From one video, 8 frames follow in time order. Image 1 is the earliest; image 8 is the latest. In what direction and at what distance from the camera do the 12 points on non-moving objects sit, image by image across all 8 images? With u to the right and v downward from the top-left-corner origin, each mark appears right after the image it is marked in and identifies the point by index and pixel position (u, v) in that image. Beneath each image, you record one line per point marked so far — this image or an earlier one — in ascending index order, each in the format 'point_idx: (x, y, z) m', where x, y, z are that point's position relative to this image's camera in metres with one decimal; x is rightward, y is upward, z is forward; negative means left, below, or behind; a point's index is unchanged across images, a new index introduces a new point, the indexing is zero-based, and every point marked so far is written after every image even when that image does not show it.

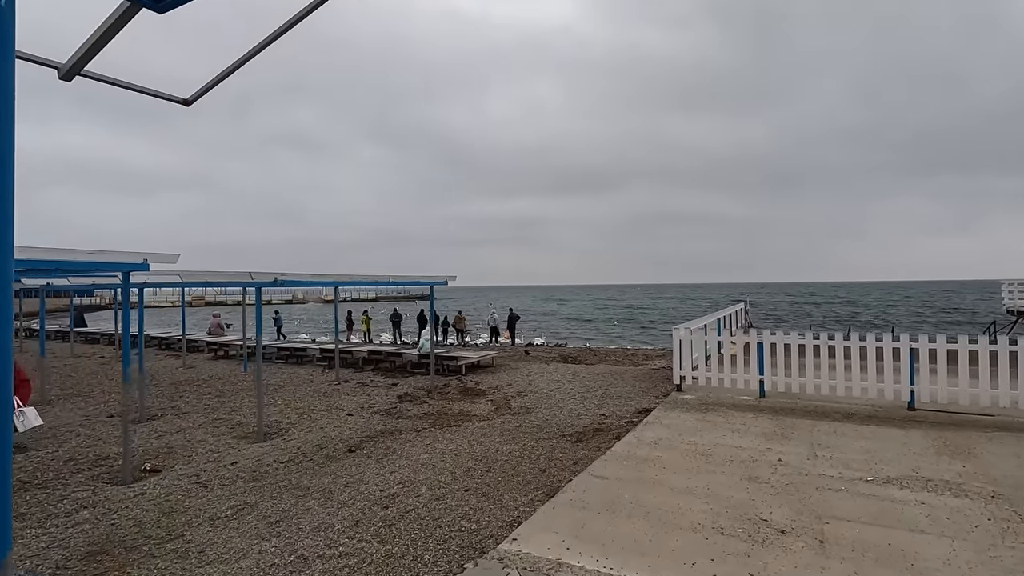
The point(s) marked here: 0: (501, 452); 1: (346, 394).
0: (-0.2, -1.9, +6.3) m
1: (-3.2, -2.0, +10.2) m
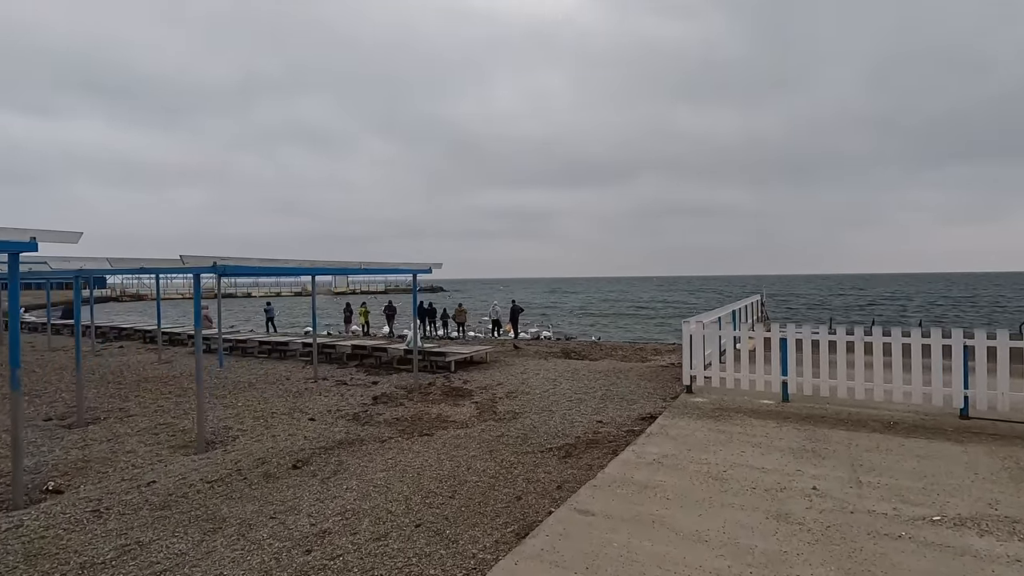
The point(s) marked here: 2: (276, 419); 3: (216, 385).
0: (-0.4, -1.8, +5.3) m
1: (-3.3, -1.8, +9.2) m
2: (-3.2, -1.8, +7.4) m
3: (-5.6, -1.8, +10.1) m
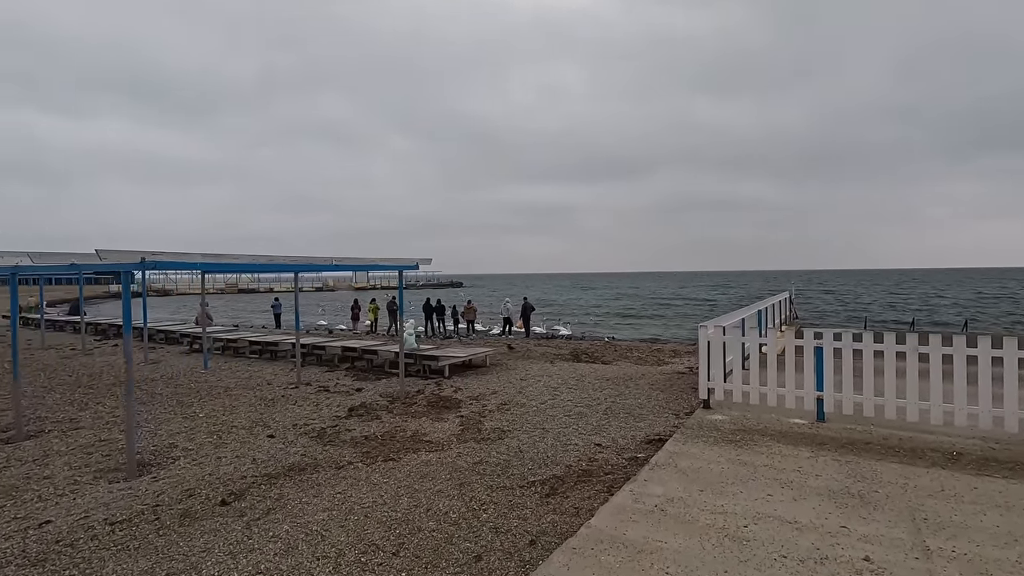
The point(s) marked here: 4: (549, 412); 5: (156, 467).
0: (-0.7, -1.8, +4.3) m
1: (-3.4, -1.8, +8.4) m
2: (-3.4, -1.8, +6.5) m
3: (-5.6, -1.8, +9.4) m
4: (+0.5, -1.7, +7.4) m
5: (-3.6, -1.8, +5.5) m
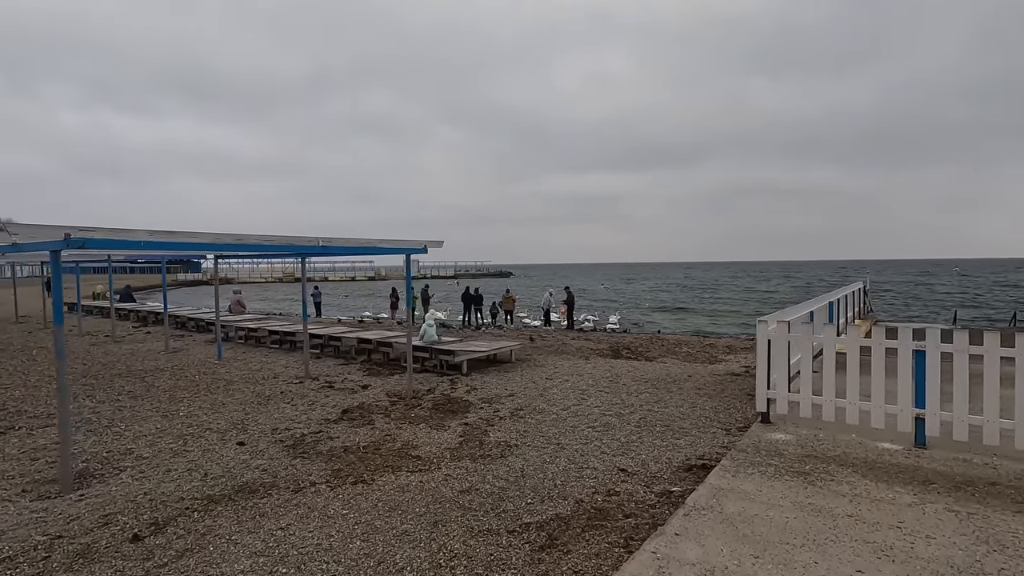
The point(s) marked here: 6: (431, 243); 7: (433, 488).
0: (-0.8, -1.7, +3.2) m
1: (-3.2, -1.6, +7.6) m
2: (-3.3, -1.6, +5.7) m
3: (-5.2, -1.6, +8.8) m
4: (+0.7, -1.5, +6.2) m
5: (-3.7, -1.7, +4.7) m
6: (-1.2, +0.7, +8.0) m
7: (-0.6, -1.6, +4.4) m
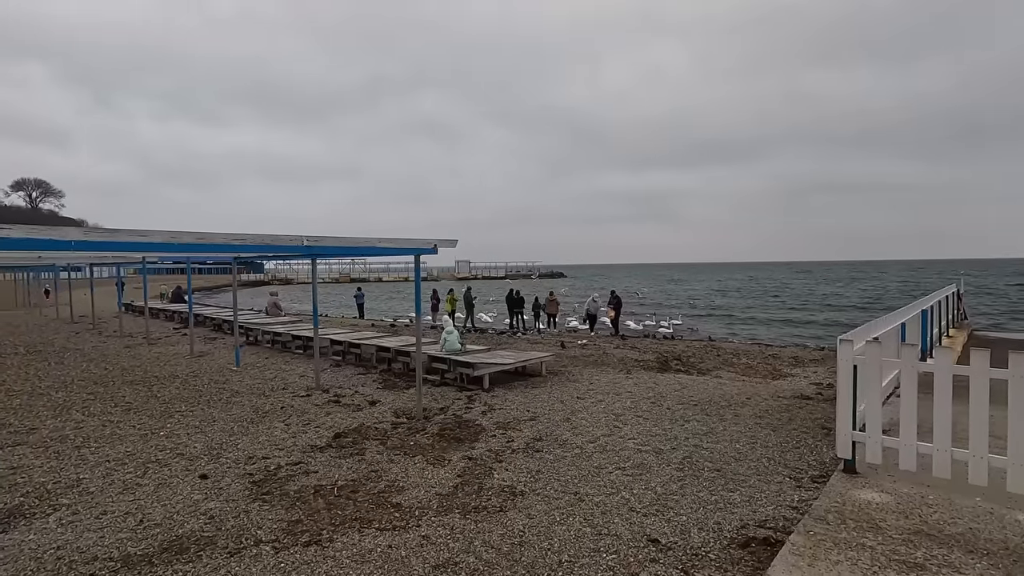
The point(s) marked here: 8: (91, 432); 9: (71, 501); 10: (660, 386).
0: (-1.0, -1.7, +2.2) m
1: (-2.9, -1.7, +6.8) m
2: (-3.2, -1.7, +4.9) m
3: (-4.8, -1.6, +8.2) m
4: (+0.8, -1.6, +5.1) m
5: (-3.7, -1.7, +4.0) m
6: (-0.9, +0.6, +7.1) m
7: (-0.7, -1.7, +3.4) m
8: (-4.9, -1.7, +6.2) m
9: (-3.5, -1.7, +4.3) m
10: (+2.3, -1.5, +8.4) m
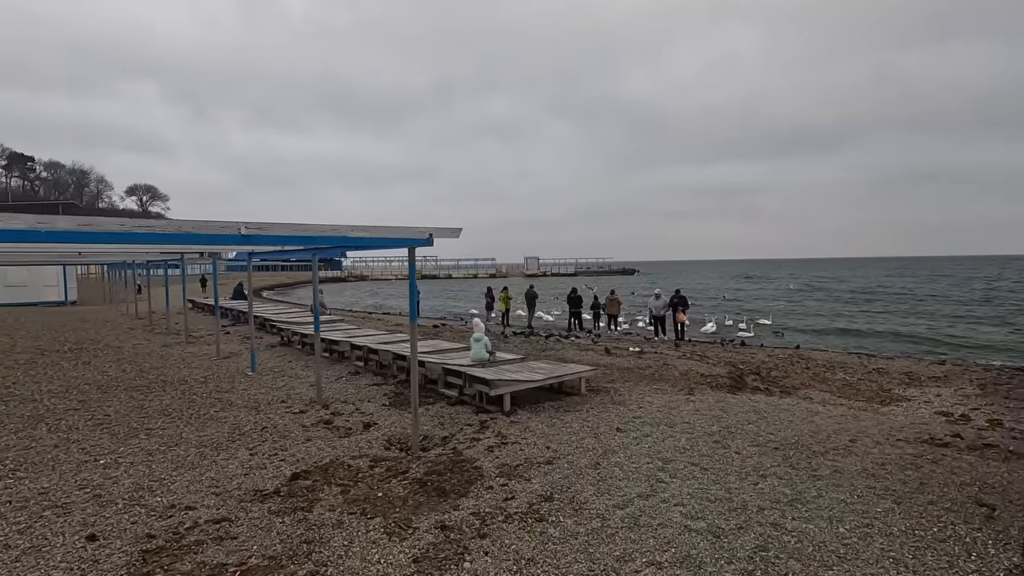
0: (-1.4, -1.8, +0.9) m
1: (-2.7, -1.7, +5.6) m
2: (-3.3, -1.7, +3.9) m
3: (-4.5, -1.6, +7.3) m
4: (+0.7, -1.6, +3.5) m
5: (-3.9, -1.7, +3.0) m
6: (-0.7, +0.6, +5.7) m
7: (-1.0, -1.7, +2.0) m
8: (-4.8, -1.7, +5.4) m
9: (-3.7, -1.7, +3.3) m
10: (+2.6, -1.5, +6.6) m
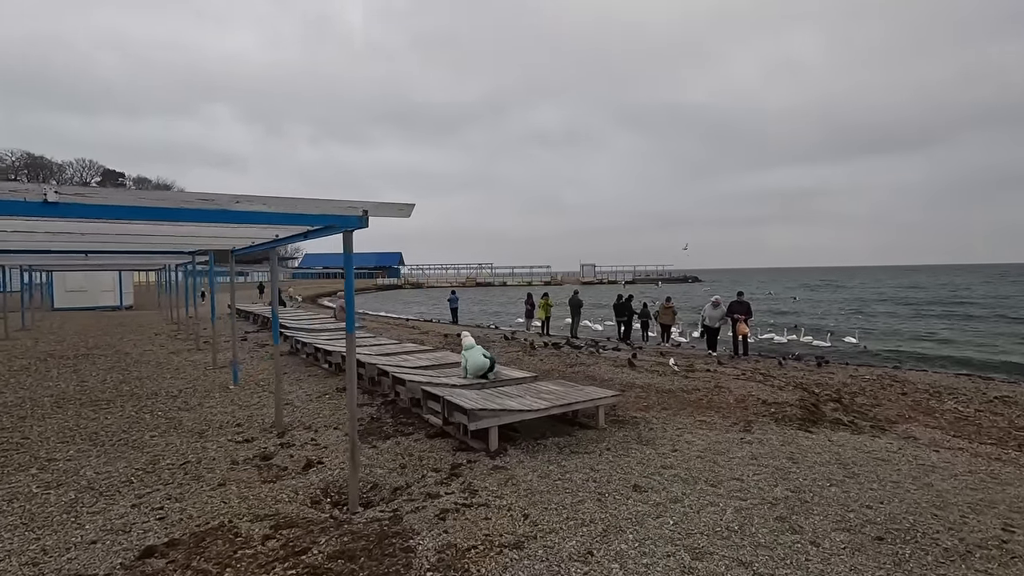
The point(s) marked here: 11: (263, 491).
0: (-2.2, -1.7, -0.6) m
1: (-2.9, -1.6, +4.3) m
2: (-3.7, -1.6, +2.6) m
3: (-4.5, -1.6, +6.2) m
4: (+0.2, -1.6, +1.8) m
5: (-4.4, -1.7, +1.8) m
6: (-0.9, +0.6, +4.1) m
7: (-1.6, -1.6, +0.5) m
8: (-5.0, -1.6, +4.3) m
9: (-4.1, -1.7, +2.1) m
10: (+2.5, -1.6, +4.7) m
11: (-2.0, -1.6, +4.4) m
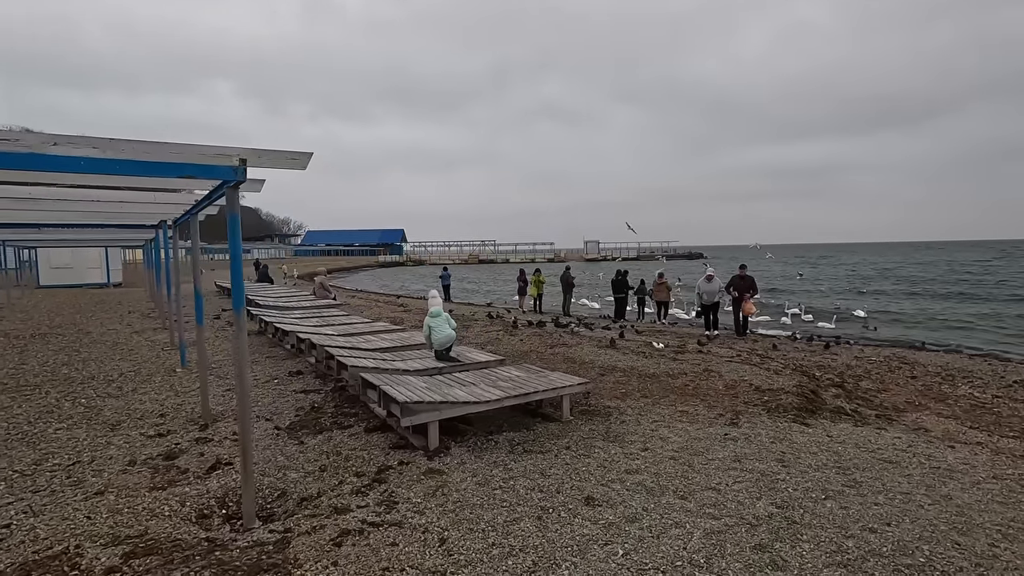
0: (-2.7, -1.7, -1.3) m
1: (-3.4, -1.4, +3.6) m
2: (-4.2, -1.5, +1.9) m
3: (-5.0, -1.3, +5.5) m
4: (-0.3, -1.5, +1.1) m
5: (-4.9, -1.6, +1.1) m
6: (-1.4, +0.8, +3.3) m
7: (-2.1, -1.6, -0.2) m
8: (-5.5, -1.4, +3.6) m
9: (-4.6, -1.6, +1.4) m
10: (+2.0, -1.3, +3.9) m
11: (-2.5, -1.4, +3.7) m
